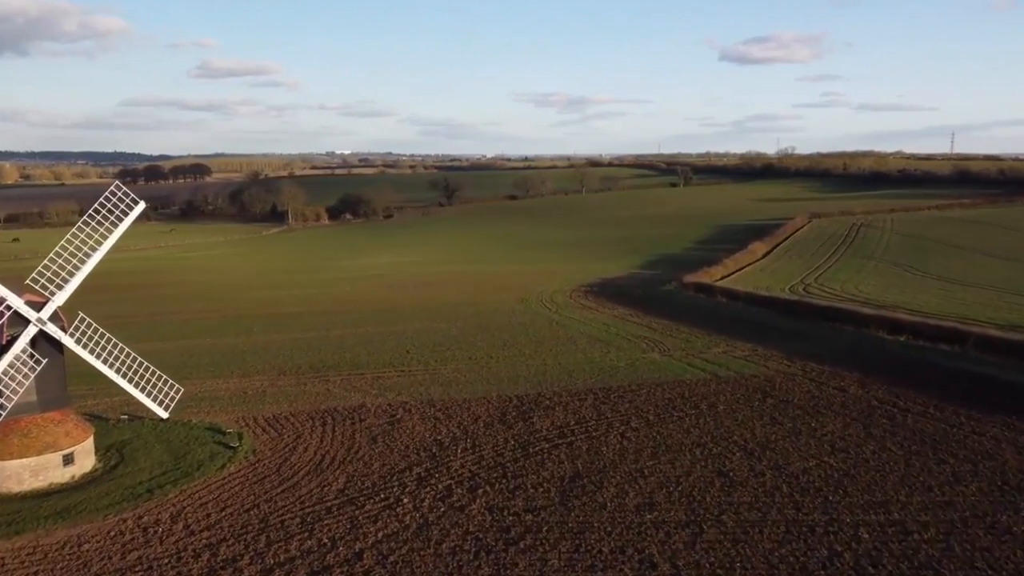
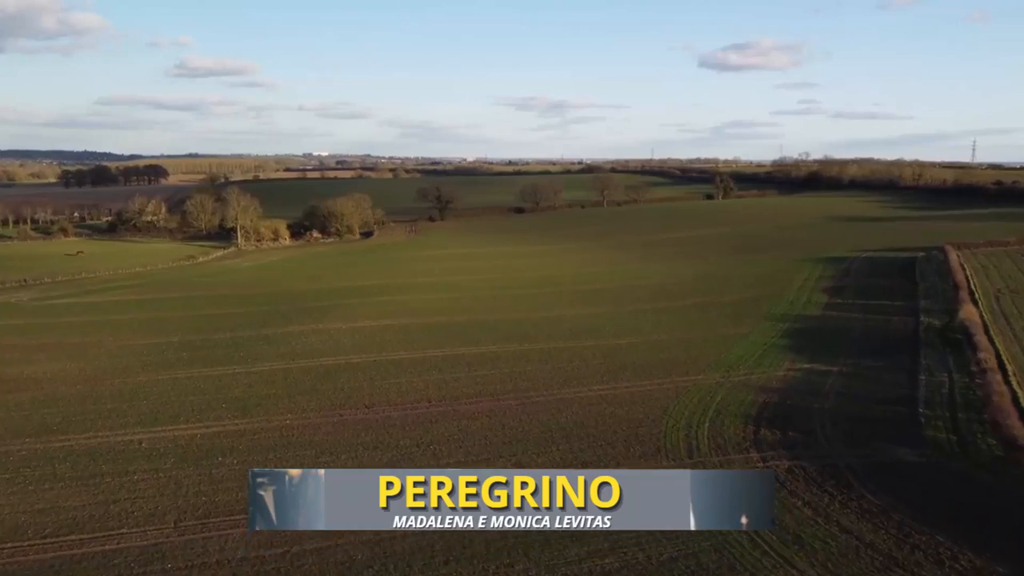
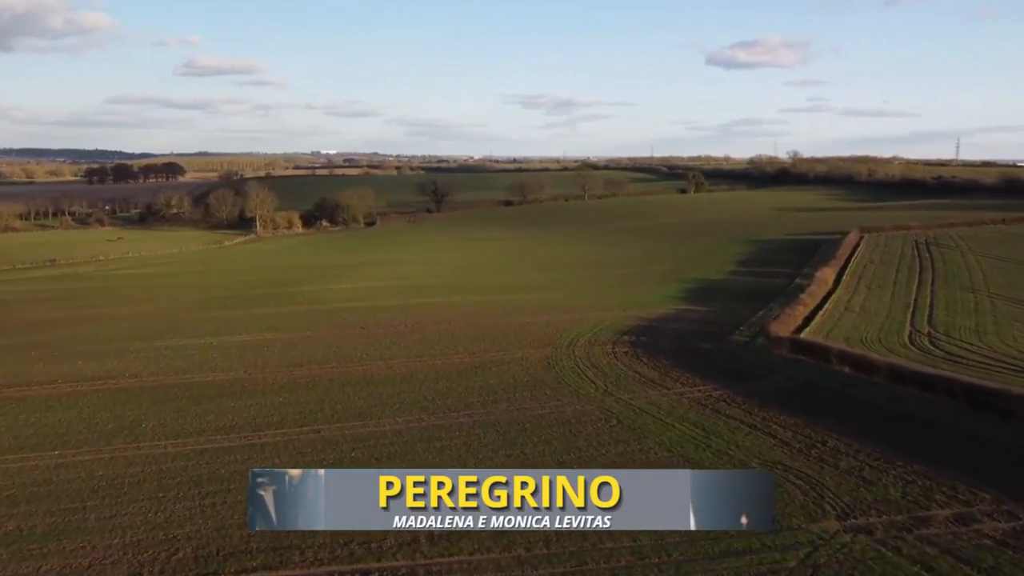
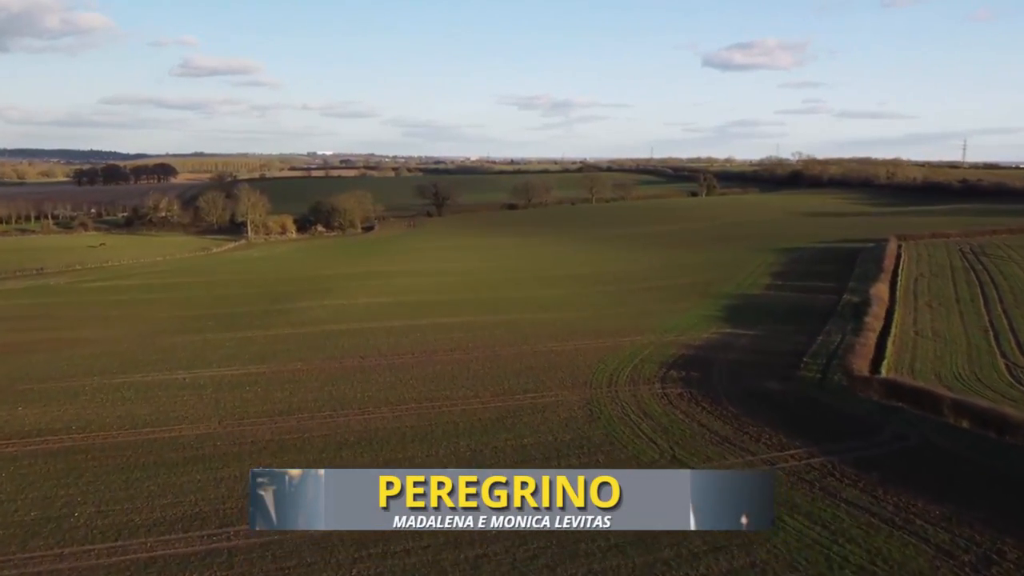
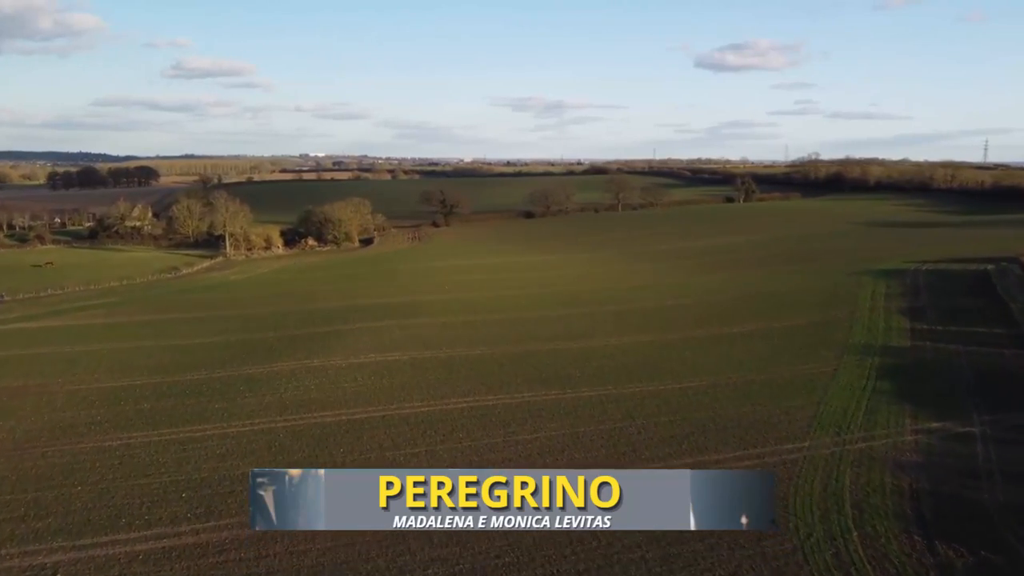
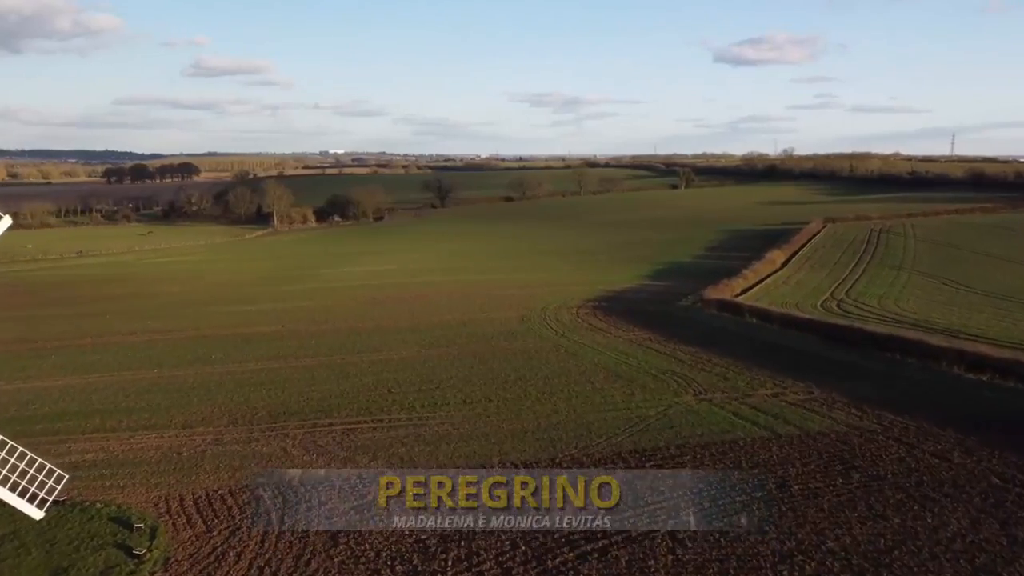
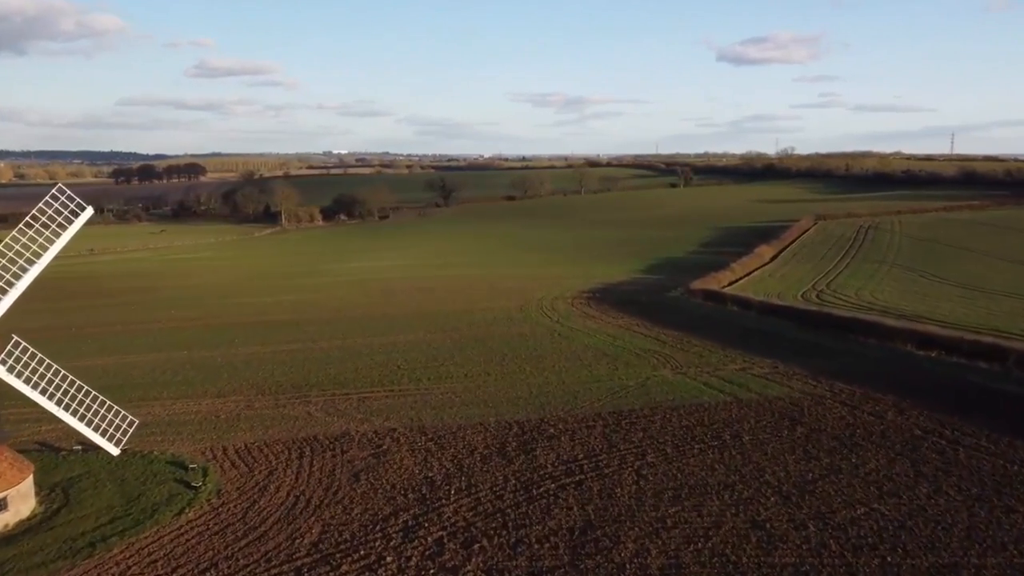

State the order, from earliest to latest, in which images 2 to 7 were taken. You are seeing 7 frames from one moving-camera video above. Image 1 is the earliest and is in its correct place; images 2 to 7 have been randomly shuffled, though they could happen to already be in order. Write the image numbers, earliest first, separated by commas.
7, 6, 3, 4, 2, 5
